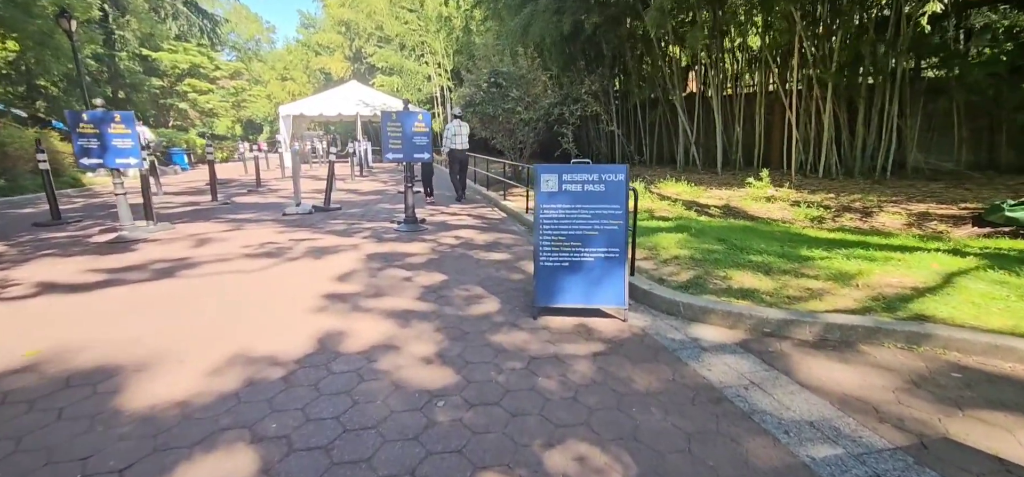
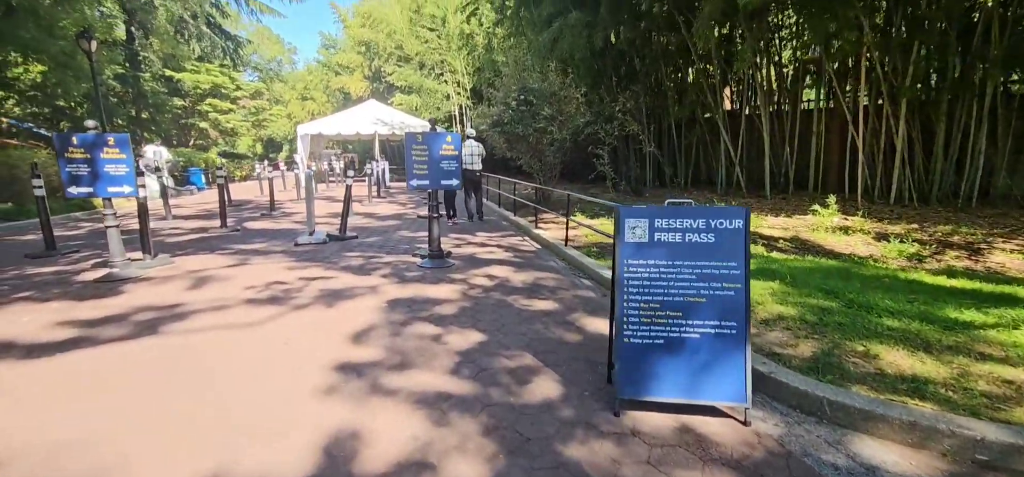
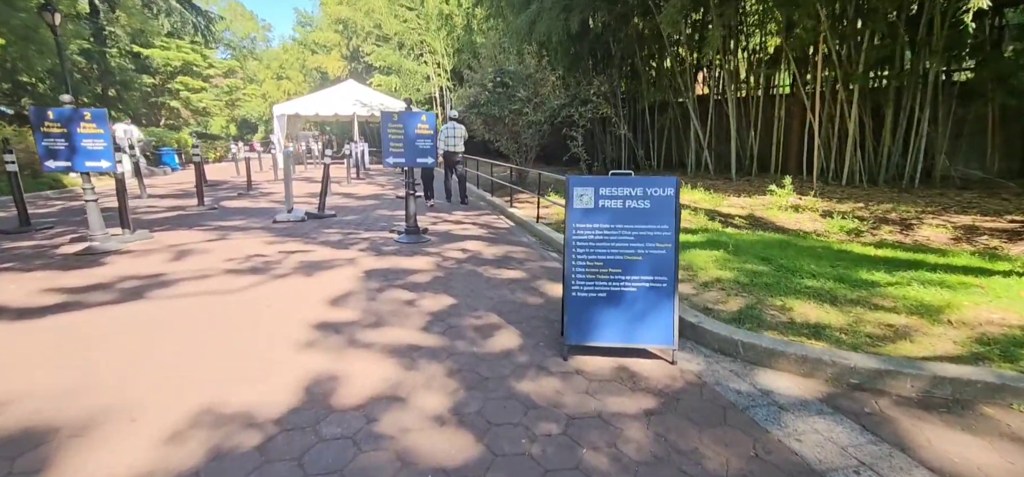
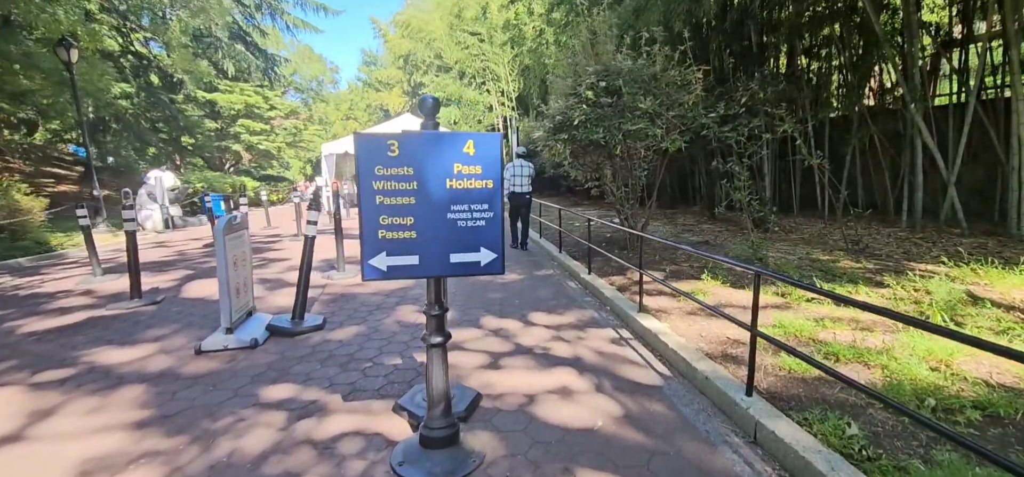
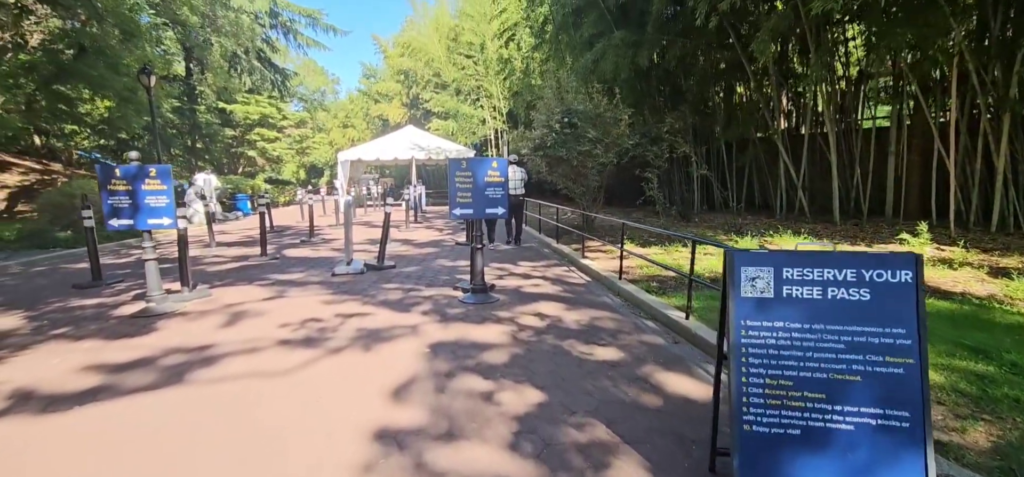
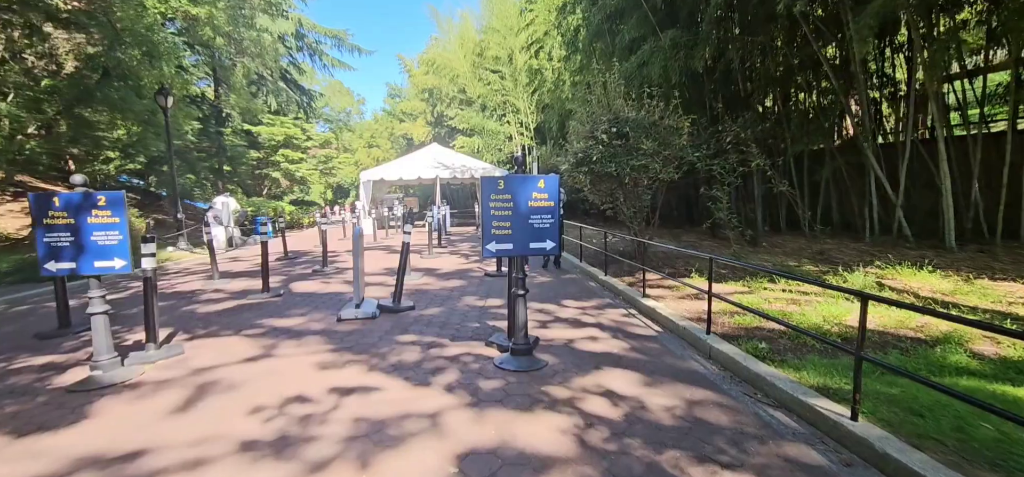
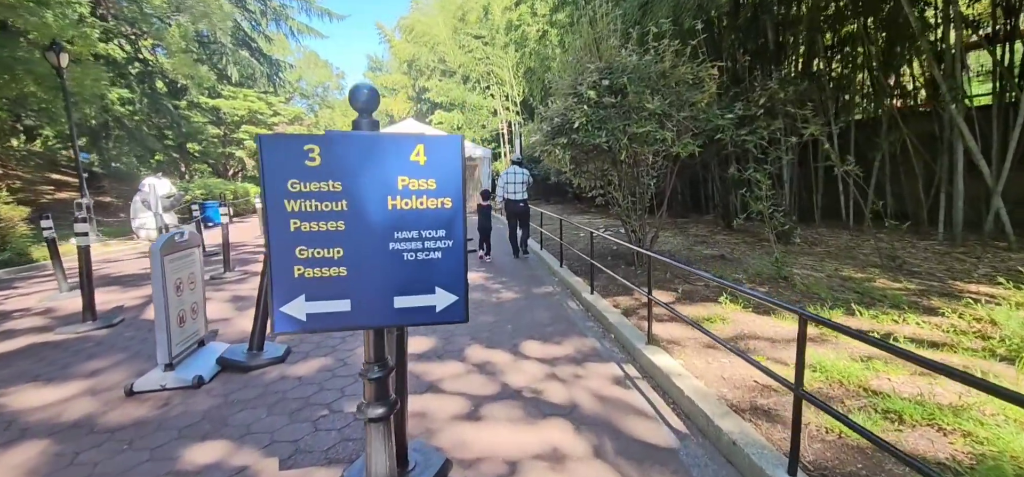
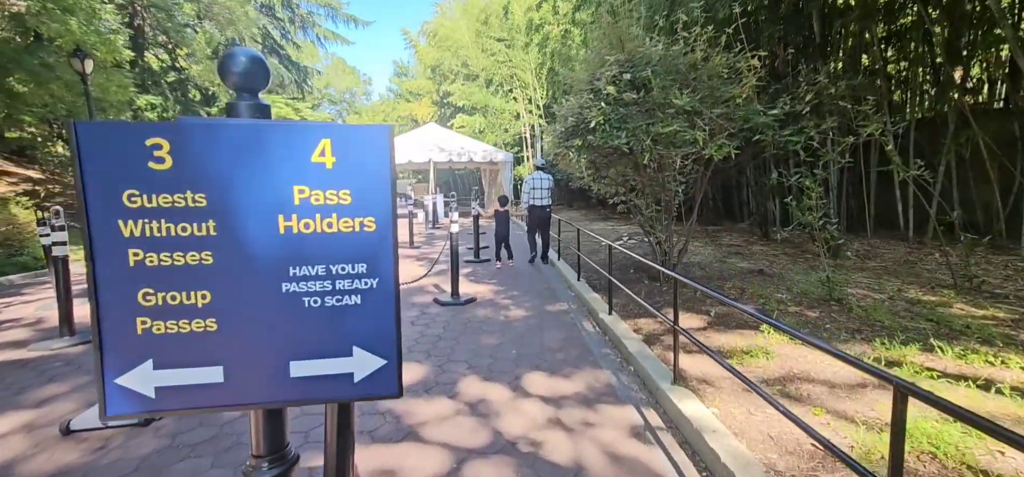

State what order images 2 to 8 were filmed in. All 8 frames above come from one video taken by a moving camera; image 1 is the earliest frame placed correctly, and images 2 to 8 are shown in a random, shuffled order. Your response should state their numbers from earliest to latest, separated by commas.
3, 2, 5, 6, 4, 7, 8
